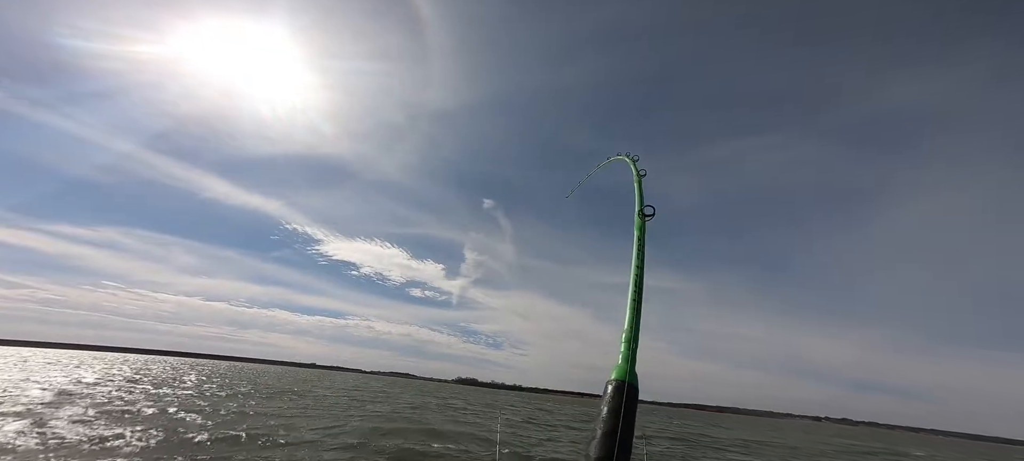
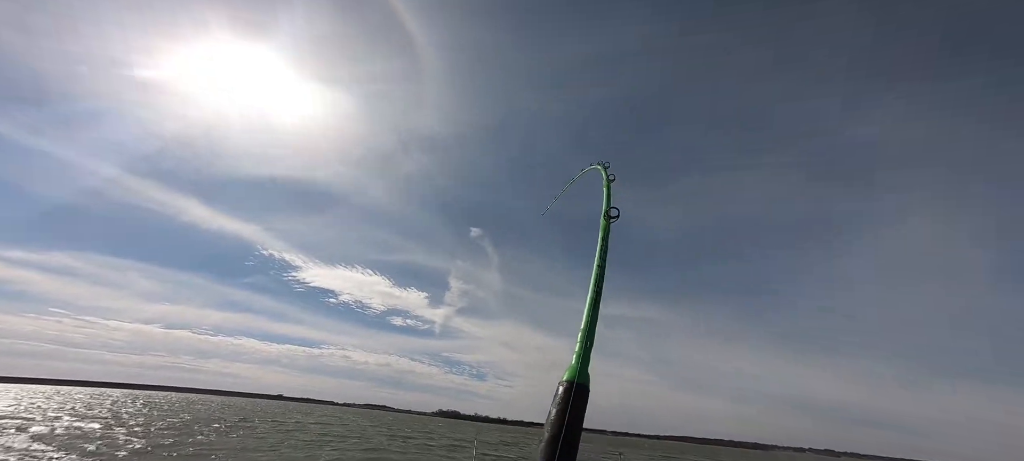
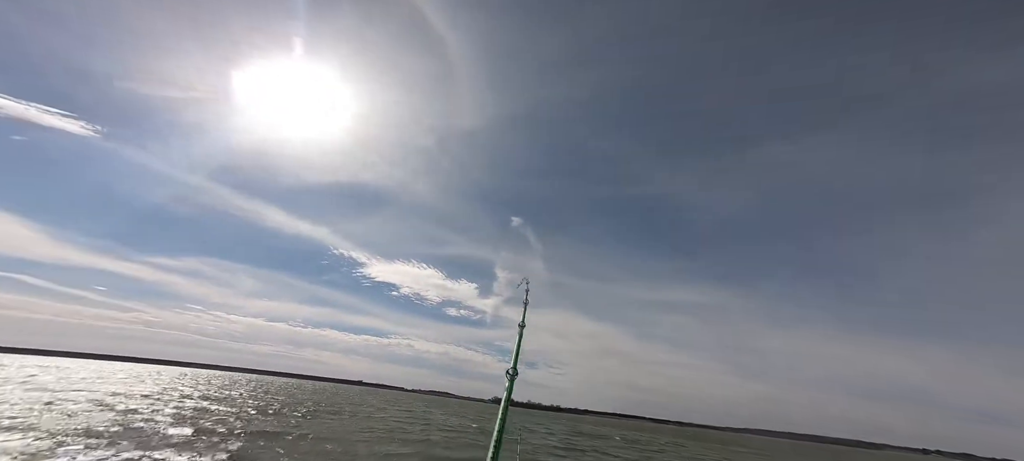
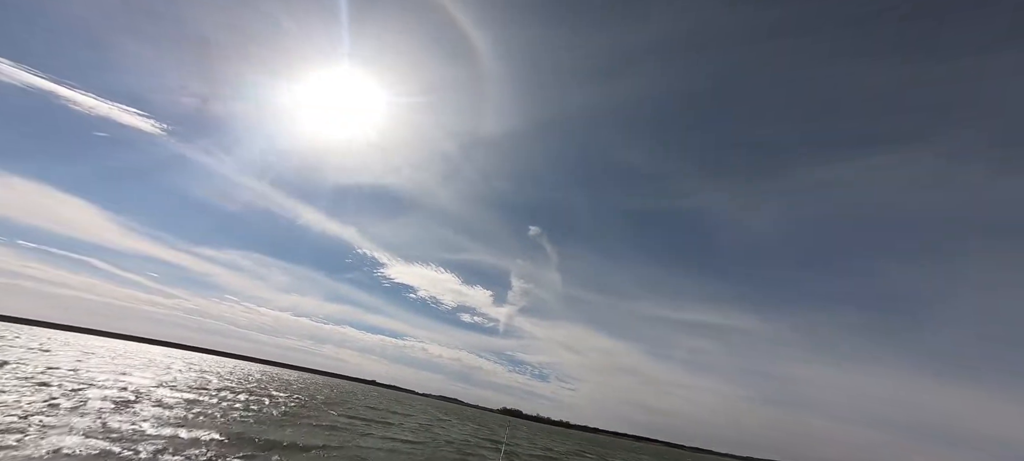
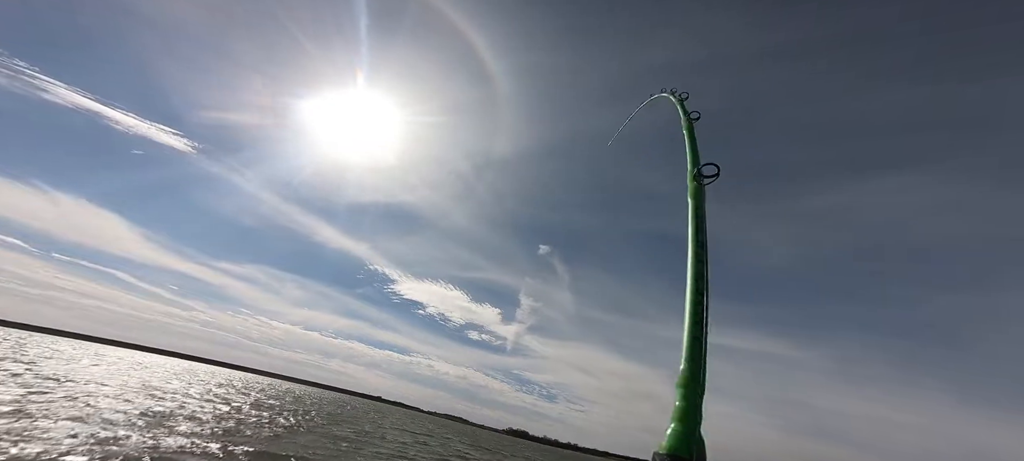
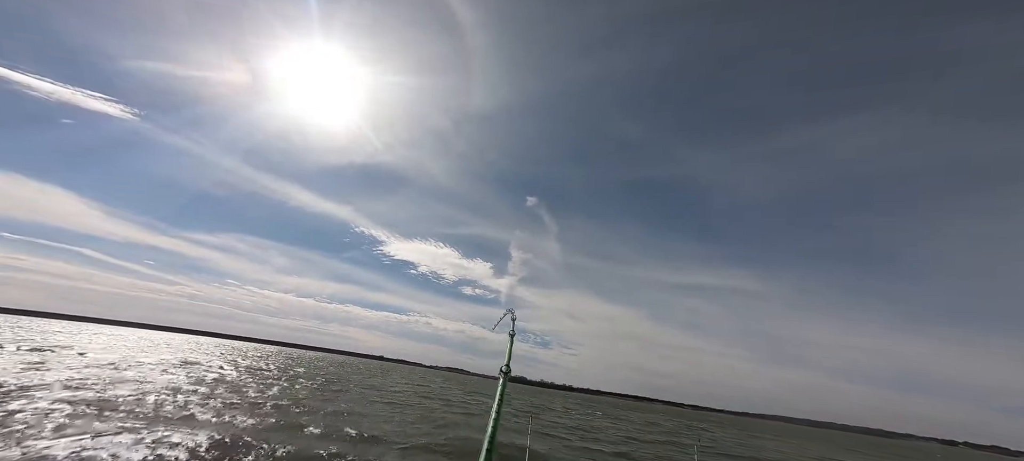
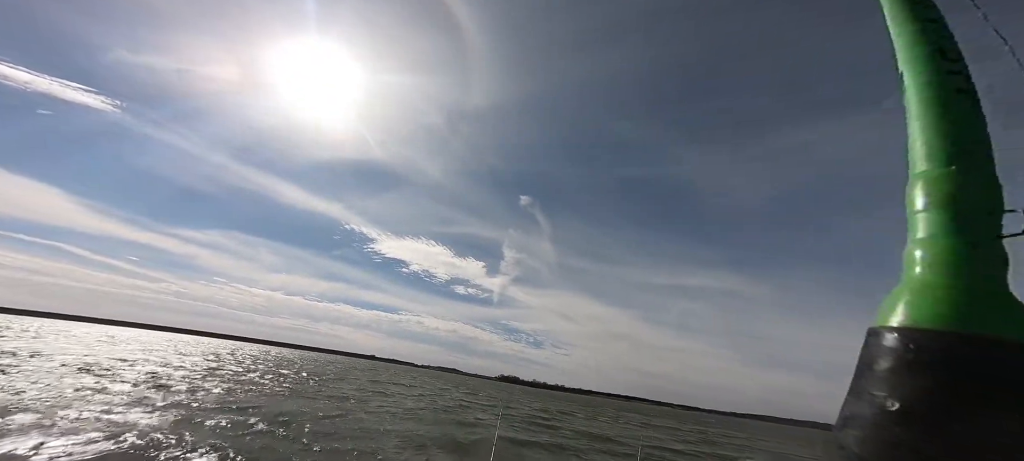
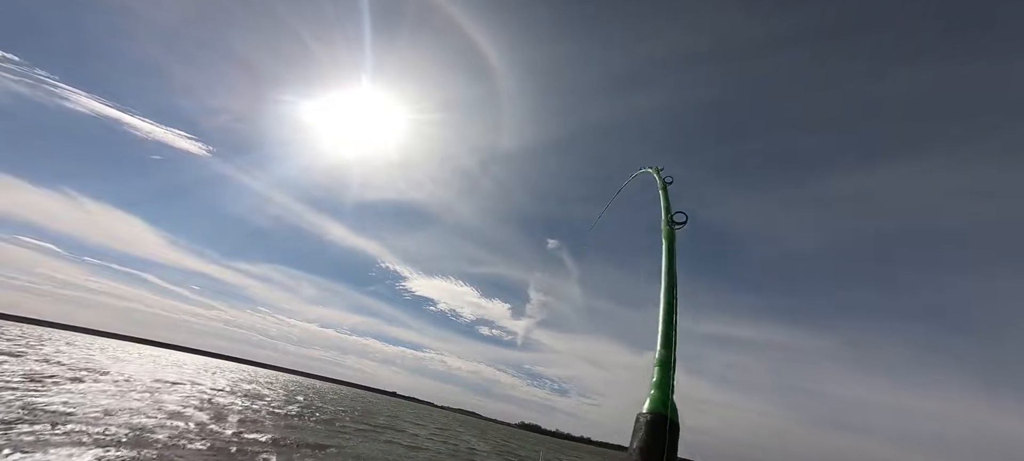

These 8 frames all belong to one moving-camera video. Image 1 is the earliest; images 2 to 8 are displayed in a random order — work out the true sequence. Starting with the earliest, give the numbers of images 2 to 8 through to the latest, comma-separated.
2, 3, 6, 8, 5, 7, 4
